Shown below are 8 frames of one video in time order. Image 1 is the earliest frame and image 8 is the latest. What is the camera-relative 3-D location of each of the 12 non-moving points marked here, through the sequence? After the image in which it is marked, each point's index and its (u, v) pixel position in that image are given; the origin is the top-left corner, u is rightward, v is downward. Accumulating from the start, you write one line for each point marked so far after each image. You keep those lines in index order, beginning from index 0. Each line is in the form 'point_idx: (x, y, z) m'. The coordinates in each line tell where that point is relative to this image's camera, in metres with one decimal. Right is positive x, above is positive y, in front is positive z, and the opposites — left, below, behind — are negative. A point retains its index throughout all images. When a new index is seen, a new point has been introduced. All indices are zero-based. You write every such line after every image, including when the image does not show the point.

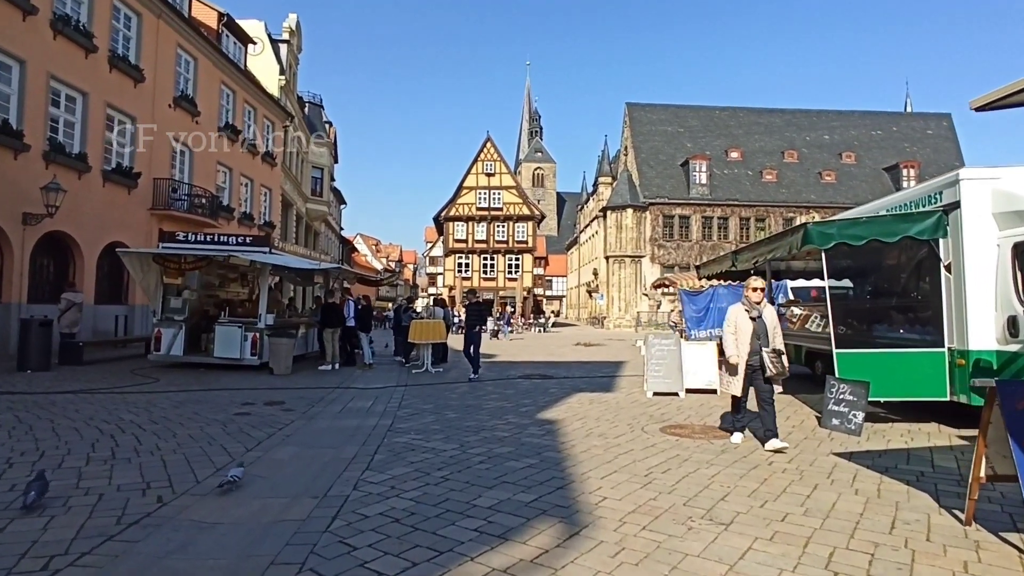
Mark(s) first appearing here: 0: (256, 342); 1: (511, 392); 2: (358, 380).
0: (-6.3, -1.3, +14.8) m
1: (0.0, -2.0, +11.3) m
2: (-3.5, -2.1, +13.5) m
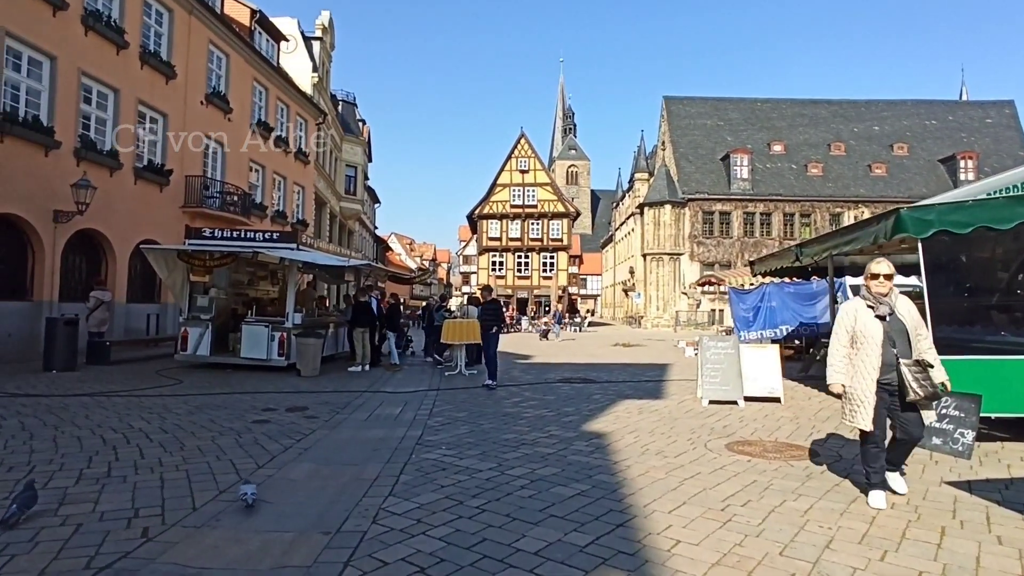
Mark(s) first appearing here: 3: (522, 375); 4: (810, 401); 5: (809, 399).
0: (-5.4, -1.3, +14.3) m
1: (+0.7, -1.9, +10.4) m
2: (-2.7, -2.0, +12.8) m
3: (+0.2, -2.1, +14.3) m
4: (+4.9, -1.9, +9.9) m
5: (+5.1, -1.9, +10.2) m
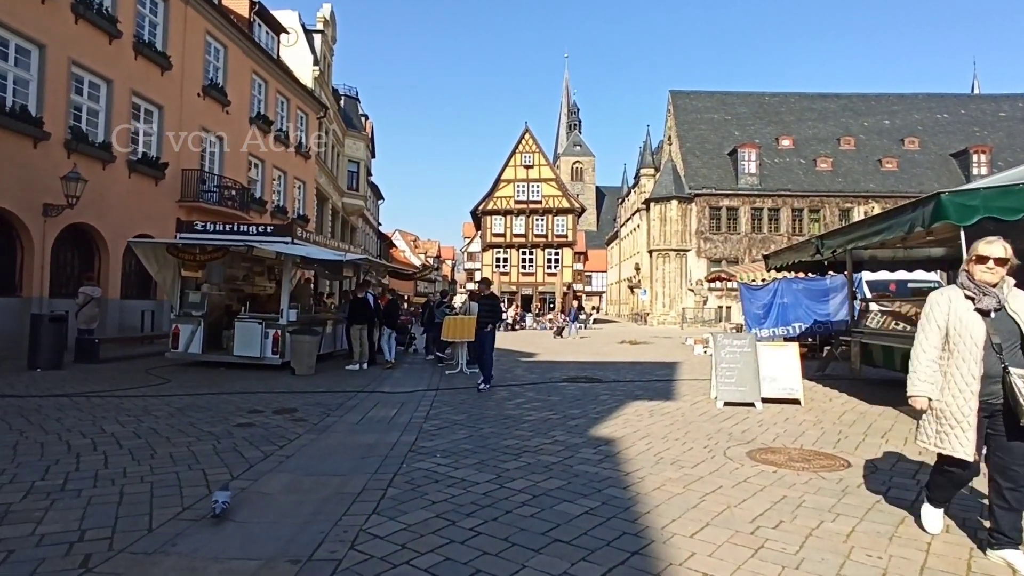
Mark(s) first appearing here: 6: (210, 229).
0: (-5.4, -1.2, +13.7) m
1: (+0.7, -1.8, +9.8) m
2: (-2.6, -1.9, +12.3) m
3: (+0.3, -2.0, +13.7) m
4: (+5.0, -1.8, +9.3) m
5: (+5.1, -1.8, +9.6) m
6: (-7.2, +1.4, +14.3) m
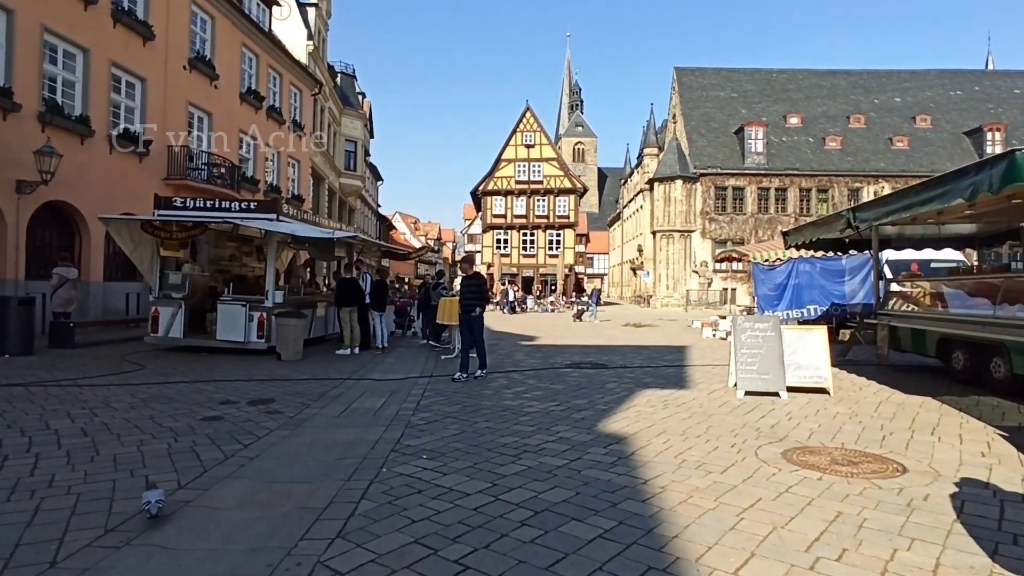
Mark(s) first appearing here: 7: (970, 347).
0: (-5.4, -0.8, +12.9) m
1: (+0.7, -1.5, +9.0) m
2: (-2.6, -1.5, +11.4) m
3: (+0.3, -1.5, +12.9) m
4: (+4.9, -1.5, +8.4) m
5: (+5.1, -1.5, +8.8) m
6: (-7.2, +1.9, +13.4) m
7: (+7.0, -0.9, +9.1) m
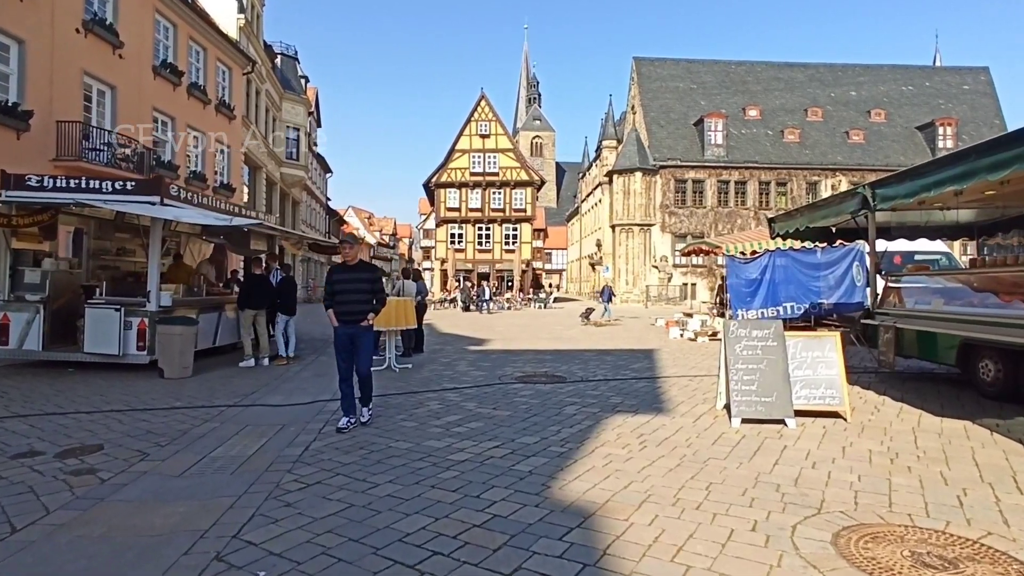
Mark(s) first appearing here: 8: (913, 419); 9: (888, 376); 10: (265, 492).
0: (-6.4, -0.7, +10.5) m
1: (-0.1, -1.5, +7.0) m
2: (-3.6, -1.5, +9.2) m
3: (-0.8, -1.5, +10.9) m
4: (+4.2, -1.4, +6.7) m
5: (+4.3, -1.4, +7.0) m
6: (-8.3, +1.9, +10.8) m
7: (+6.2, -0.8, +7.5) m
8: (+4.4, -1.4, +6.6) m
9: (+5.9, -1.4, +9.4) m
10: (-1.9, -1.5, +4.6) m
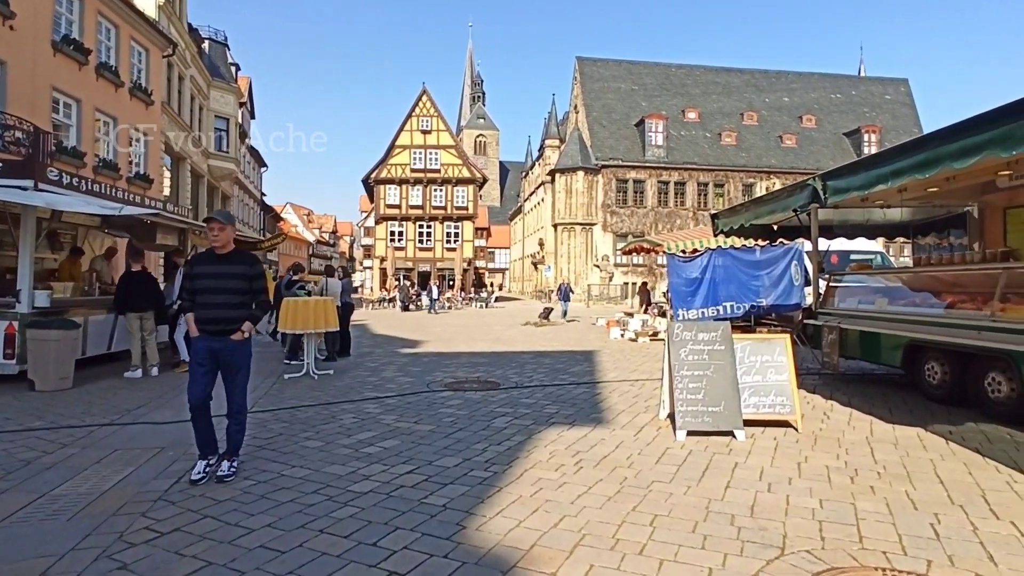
0: (-7.5, -0.7, +9.0) m
1: (-0.9, -1.5, +6.1) m
2: (-4.6, -1.5, +8.0) m
3: (-1.9, -1.5, +9.9) m
4: (+3.4, -1.4, +6.3) m
5: (+3.5, -1.4, +6.6) m
6: (-9.4, +1.9, +9.2) m
7: (+5.3, -0.8, +7.2) m
8: (+3.6, -1.4, +6.1) m
9: (+4.9, -1.4, +9.1) m
10: (-2.4, -1.5, +3.6) m
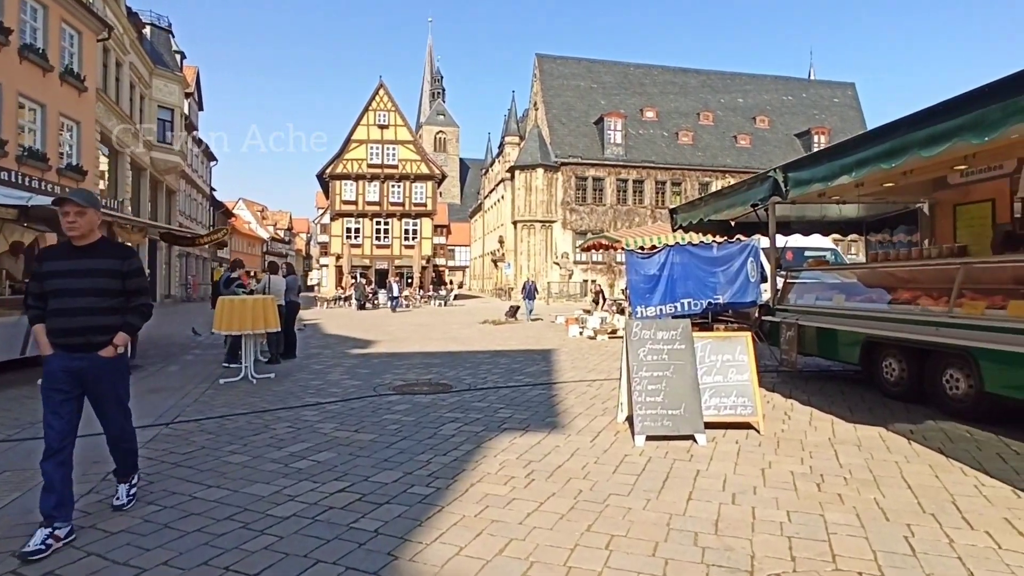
0: (-8.2, -0.7, +8.1) m
1: (-1.4, -1.5, +5.6) m
2: (-5.2, -1.5, +7.3) m
3: (-2.7, -1.4, +9.4) m
4: (+2.9, -1.4, +6.0) m
5: (+2.9, -1.4, +6.4) m
6: (-10.1, +1.9, +8.1) m
7: (+4.7, -0.8, +7.1) m
8: (+3.1, -1.4, +5.9) m
9: (+4.2, -1.3, +9.0) m
10: (-2.7, -1.5, +3.0) m
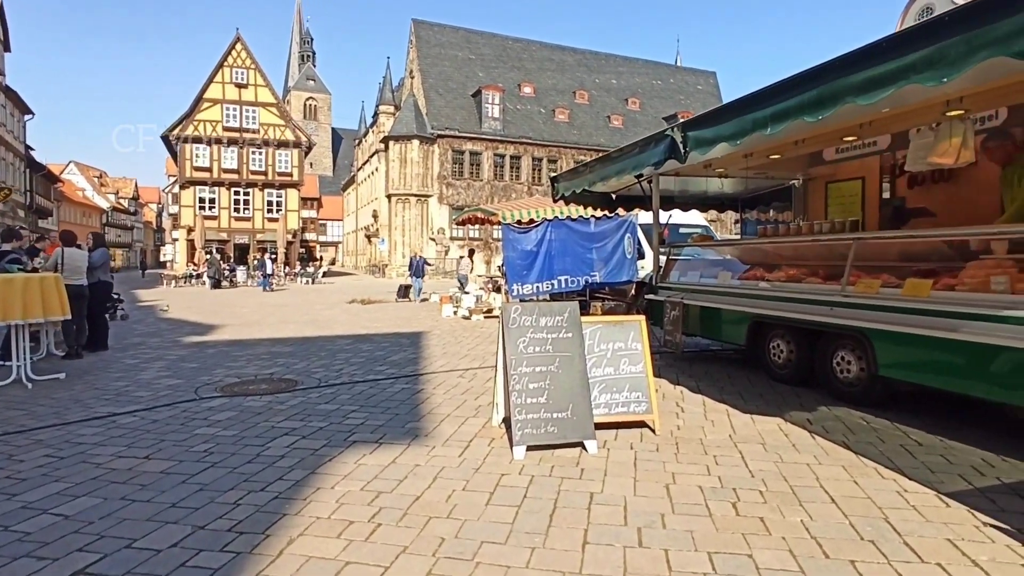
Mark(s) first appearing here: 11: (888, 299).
0: (-9.6, -0.5, +5.1) m
1: (-2.5, -1.3, +4.1) m
2: (-6.5, -1.3, +5.0) m
3: (-4.5, -1.1, +7.5) m
4: (+1.6, -1.2, +5.4) m
5: (+1.6, -1.2, +5.7) m
6: (-11.5, +2.1, +4.6) m
7: (+3.2, -0.5, +6.8) m
8: (+1.9, -1.2, +5.3) m
9: (+2.3, -1.0, +8.5) m
10: (-3.3, -1.4, +1.2) m
11: (+3.5, -0.1, +5.6) m
